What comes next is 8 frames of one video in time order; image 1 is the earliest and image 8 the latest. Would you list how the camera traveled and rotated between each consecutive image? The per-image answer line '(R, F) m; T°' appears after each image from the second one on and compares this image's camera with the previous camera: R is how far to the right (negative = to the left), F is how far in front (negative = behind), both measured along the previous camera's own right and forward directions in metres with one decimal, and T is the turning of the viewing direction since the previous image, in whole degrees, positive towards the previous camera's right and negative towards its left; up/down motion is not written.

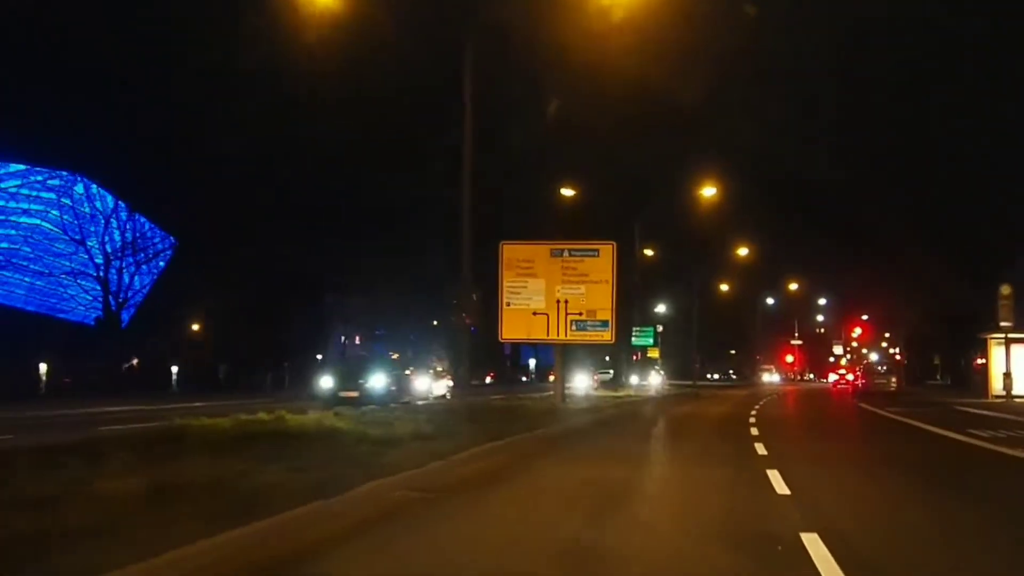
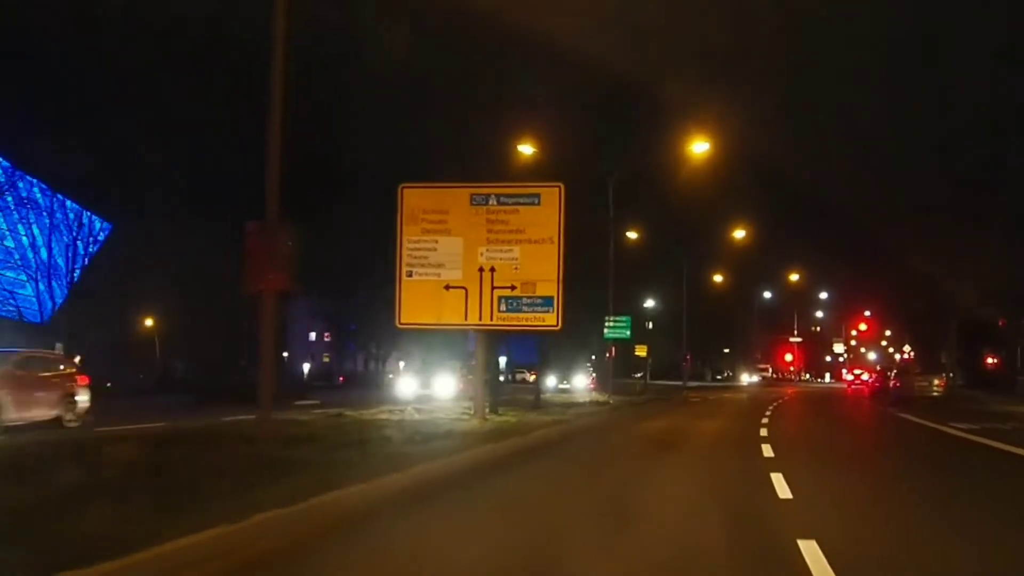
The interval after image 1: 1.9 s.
(+1.3, +9.1) m; 0°
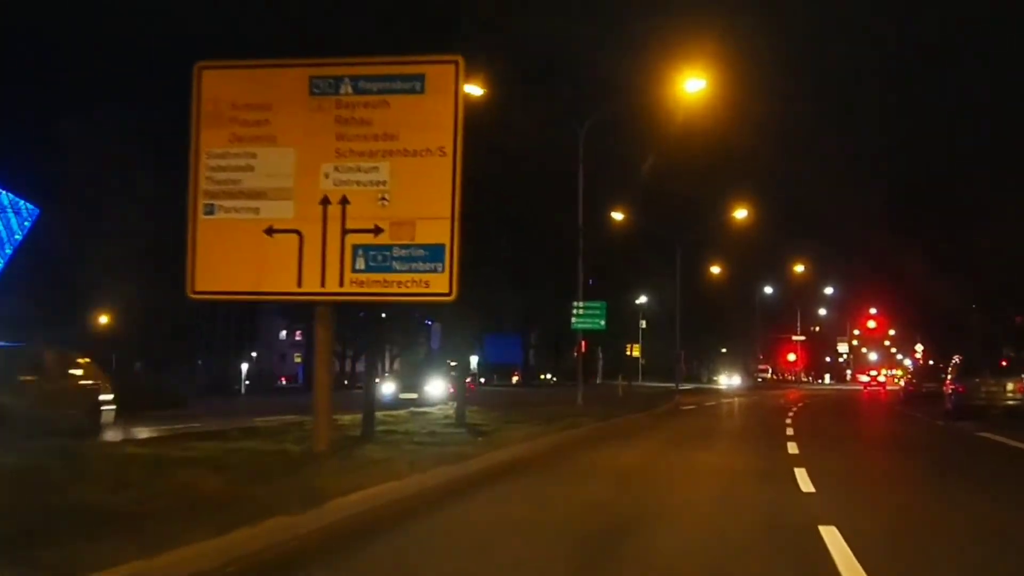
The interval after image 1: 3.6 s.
(+1.1, +8.2) m; 0°
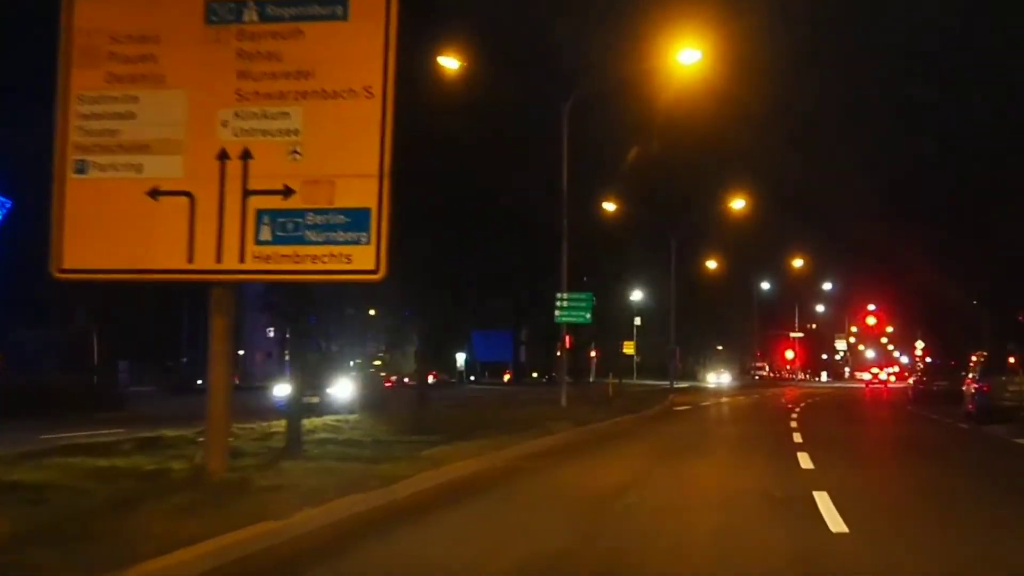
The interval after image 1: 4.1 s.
(+0.3, +2.5) m; 0°
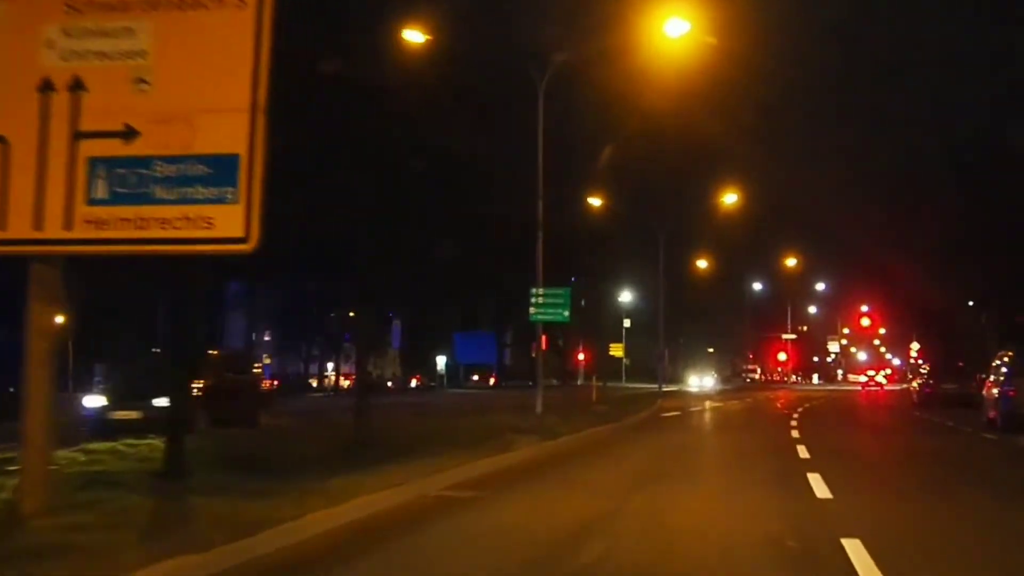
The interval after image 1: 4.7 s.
(+0.3, +2.5) m; 0°
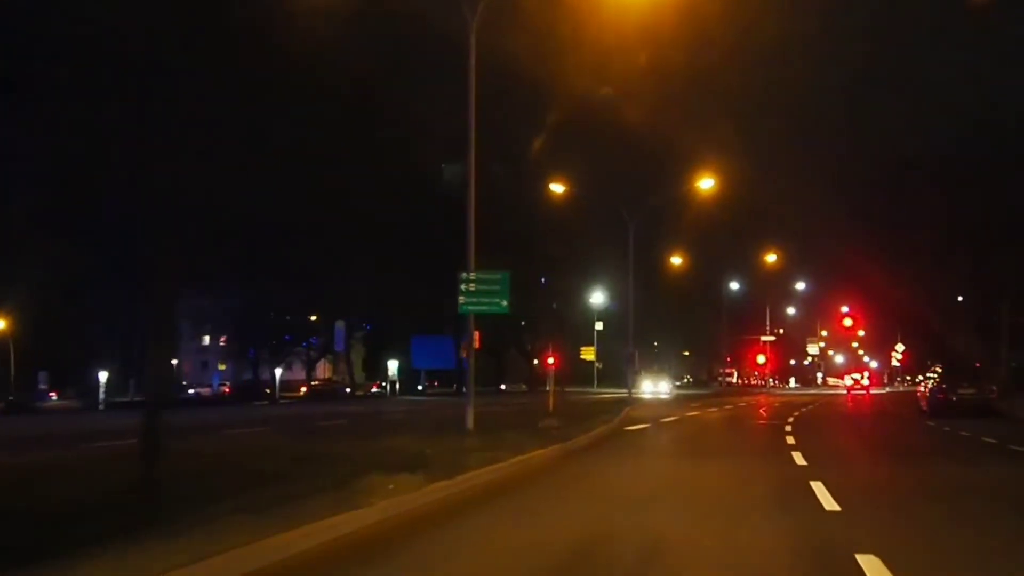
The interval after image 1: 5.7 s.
(+0.7, +4.9) m; +1°
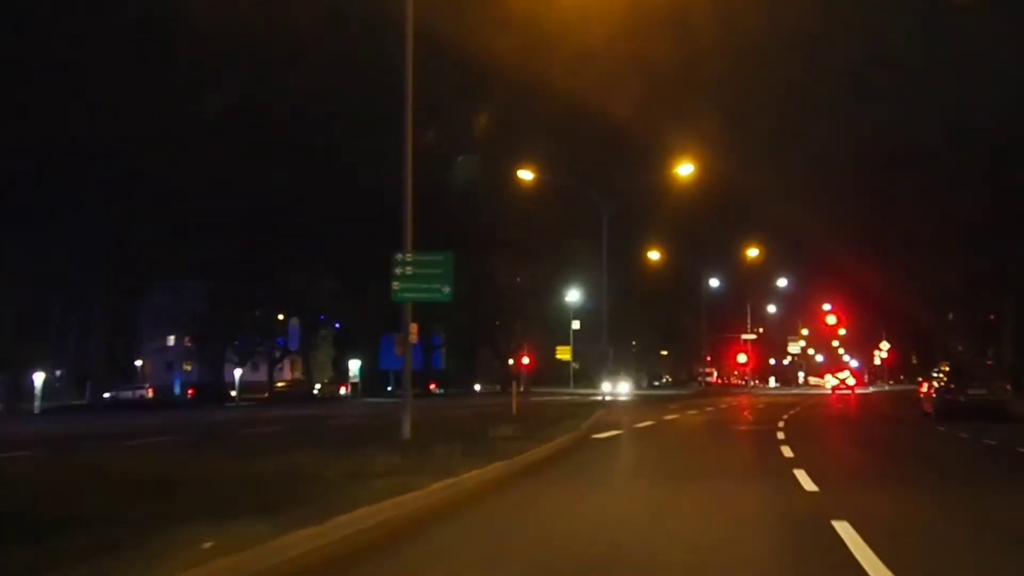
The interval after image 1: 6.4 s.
(+0.4, +3.0) m; +1°
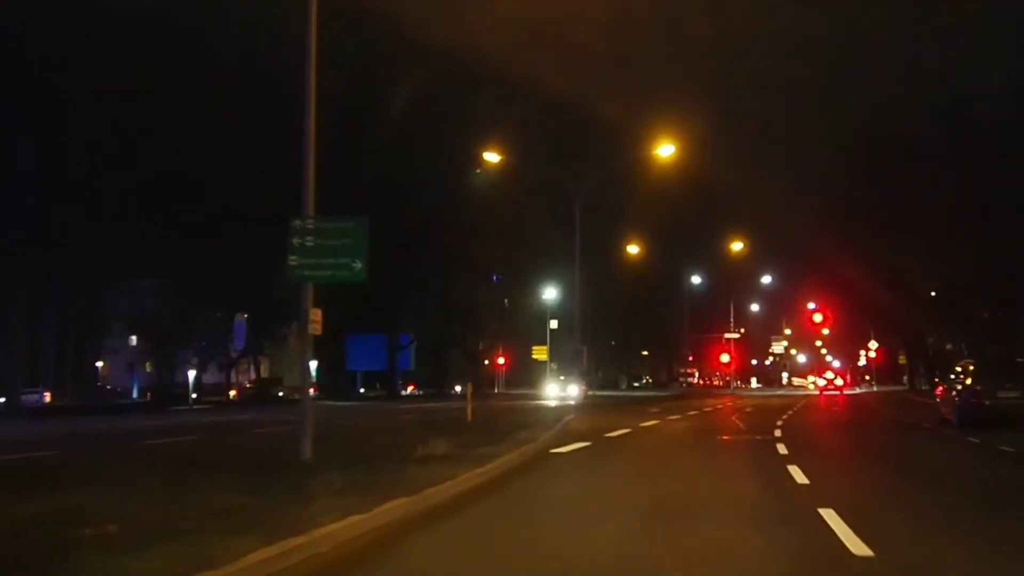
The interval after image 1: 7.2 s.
(+0.4, +3.6) m; +1°
